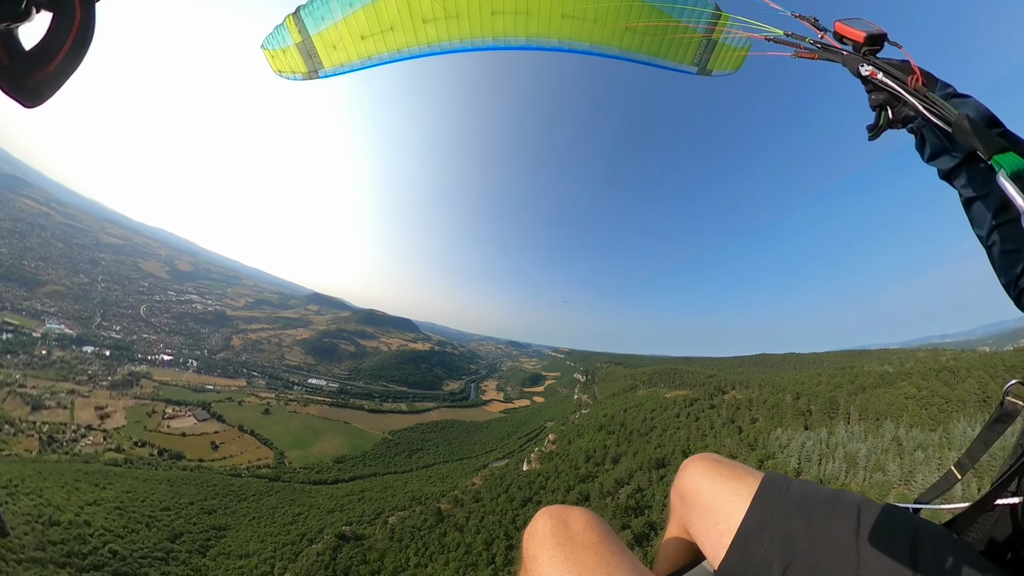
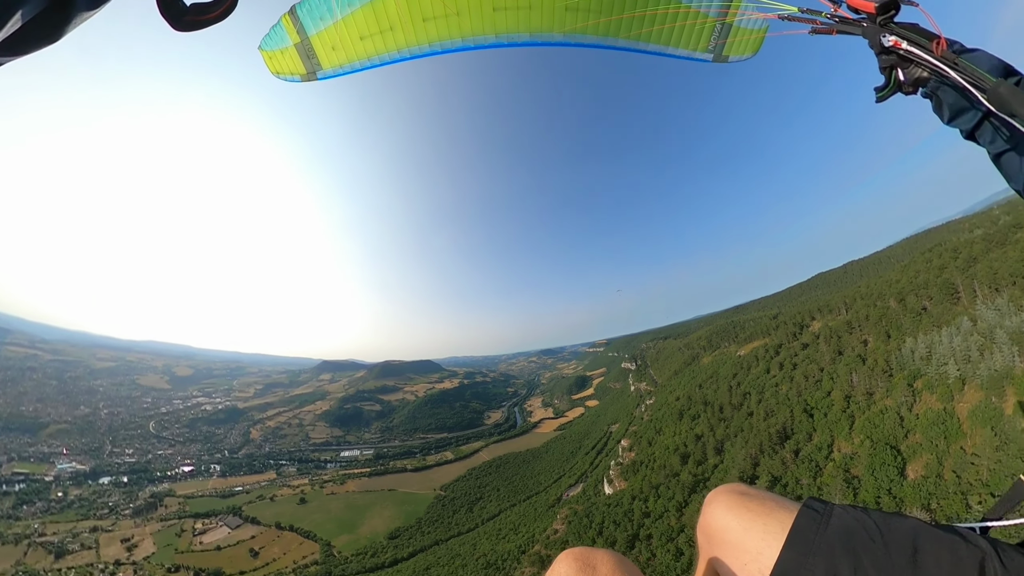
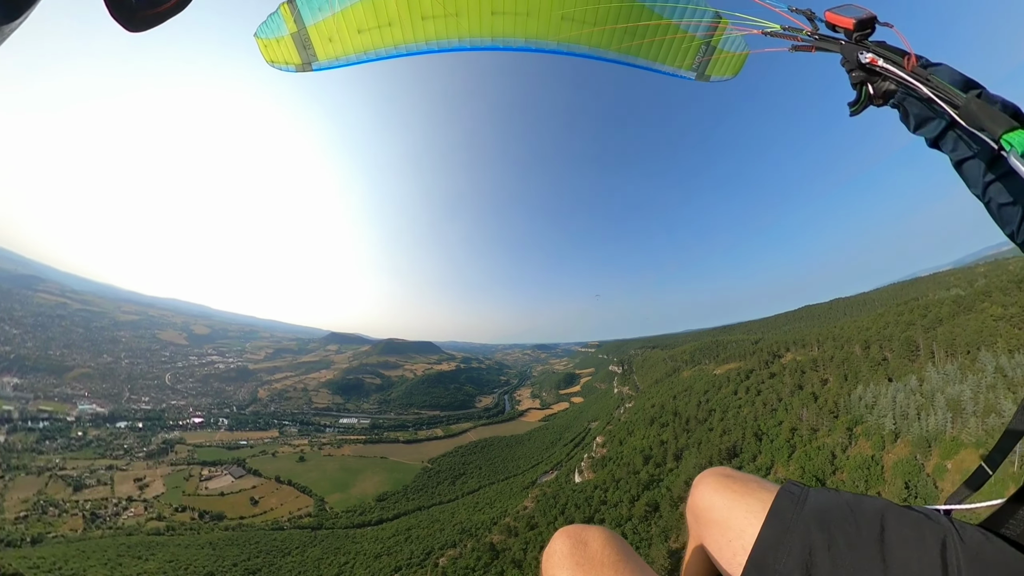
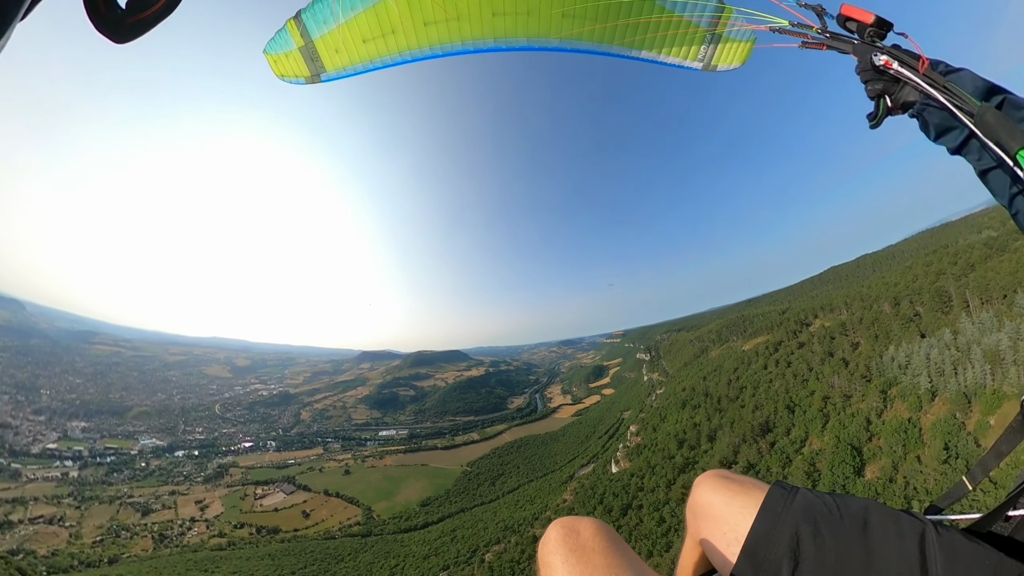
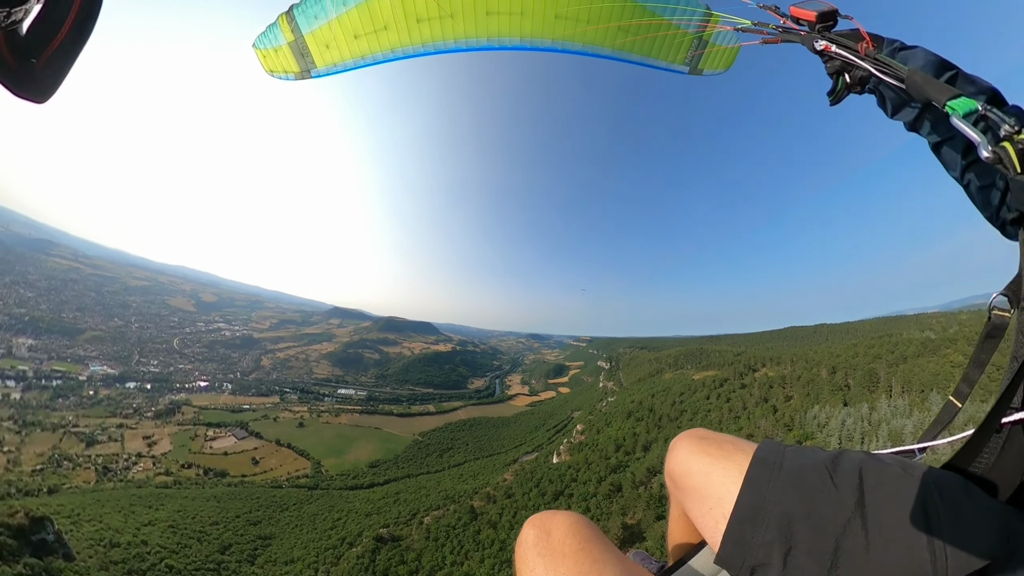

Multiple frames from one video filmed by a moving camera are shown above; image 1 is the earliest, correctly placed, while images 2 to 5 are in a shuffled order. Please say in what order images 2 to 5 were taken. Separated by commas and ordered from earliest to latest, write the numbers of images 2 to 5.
5, 4, 3, 2
